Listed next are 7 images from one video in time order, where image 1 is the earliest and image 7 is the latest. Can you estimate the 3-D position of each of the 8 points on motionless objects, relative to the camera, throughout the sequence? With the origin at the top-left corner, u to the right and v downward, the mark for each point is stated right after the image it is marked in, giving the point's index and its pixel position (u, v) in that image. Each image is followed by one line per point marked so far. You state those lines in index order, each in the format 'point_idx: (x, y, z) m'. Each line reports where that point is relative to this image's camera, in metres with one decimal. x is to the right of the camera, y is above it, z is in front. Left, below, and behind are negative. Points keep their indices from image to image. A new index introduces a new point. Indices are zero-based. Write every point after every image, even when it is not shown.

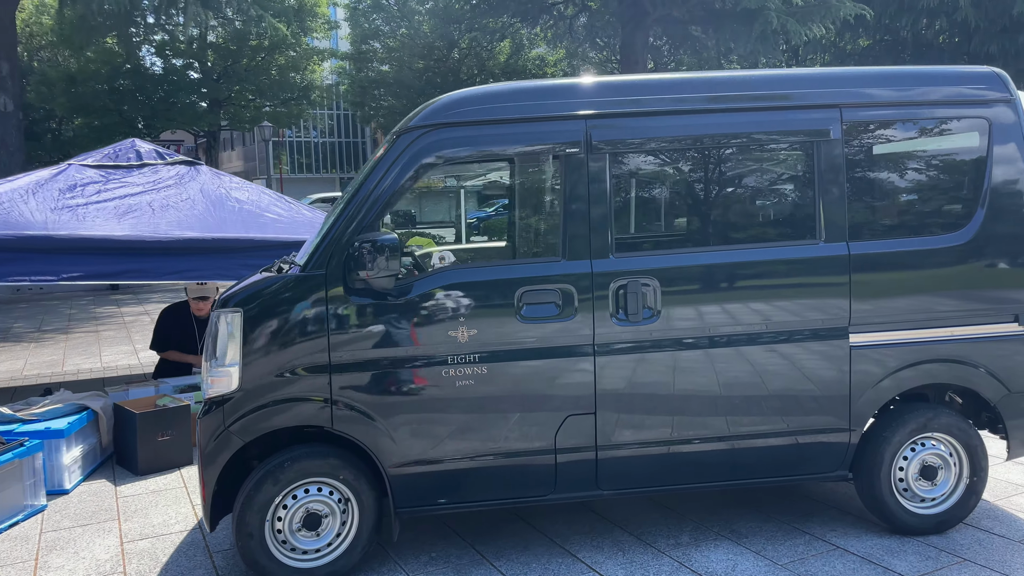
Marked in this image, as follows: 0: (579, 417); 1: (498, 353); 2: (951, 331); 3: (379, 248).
0: (+0.3, -0.6, +3.5) m
1: (-0.1, -0.3, +3.4) m
2: (+2.1, -0.2, +3.8) m
3: (-0.6, +0.2, +3.3) m
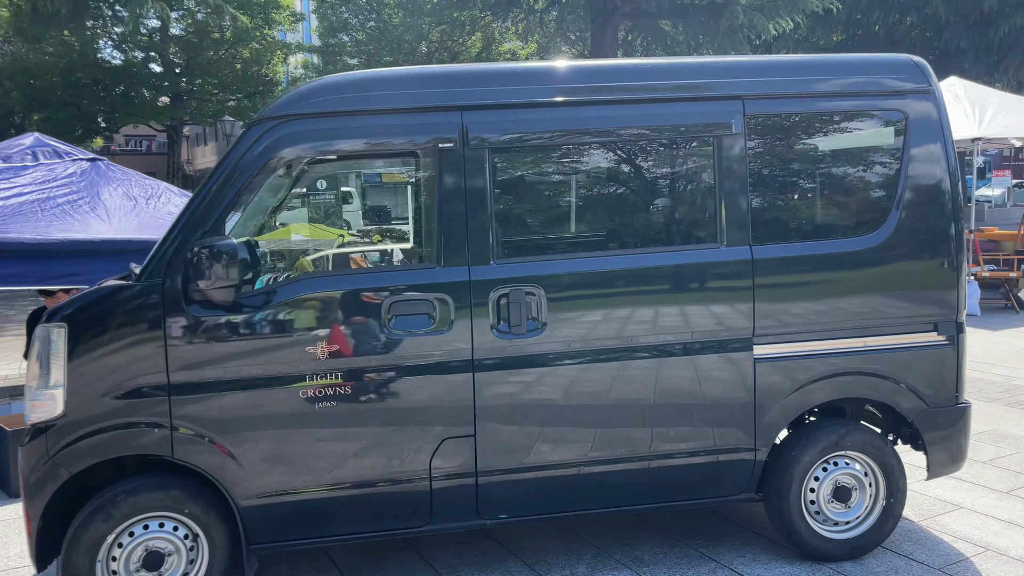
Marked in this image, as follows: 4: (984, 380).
0: (-0.2, -0.6, +3.2) m
1: (-0.6, -0.3, +3.1) m
2: (+1.6, -0.2, +3.5) m
3: (-1.1, +0.1, +2.9) m
4: (+4.0, -0.8, +6.7) m
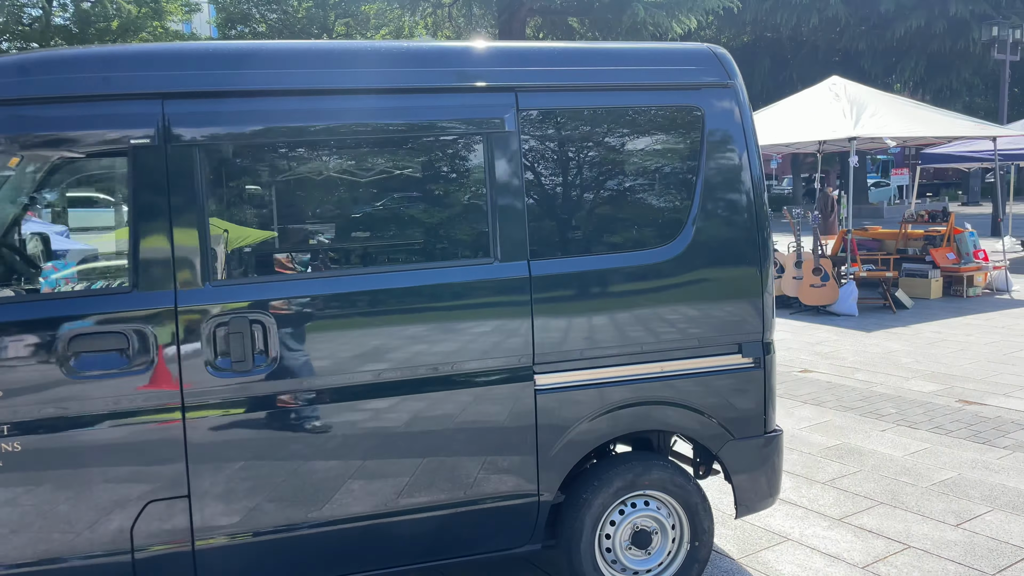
0: (-1.2, -0.7, +2.6) m
1: (-1.5, -0.4, +2.5) m
2: (+0.6, -0.3, +3.1) m
3: (-2.0, 0.0, +2.3) m
4: (+2.7, -0.8, +6.5) m
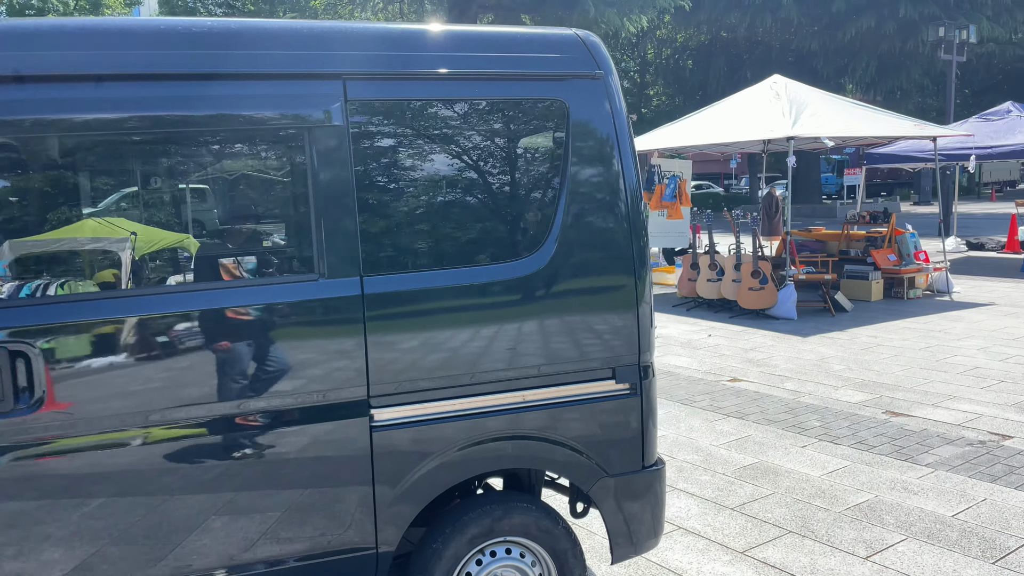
0: (-1.7, -0.8, +2.2) m
1: (-2.0, -0.5, +2.0) m
2: (0.0, -0.4, +2.7) m
3: (-2.5, -0.1, +1.8) m
4: (+2.1, -0.9, +6.3) m
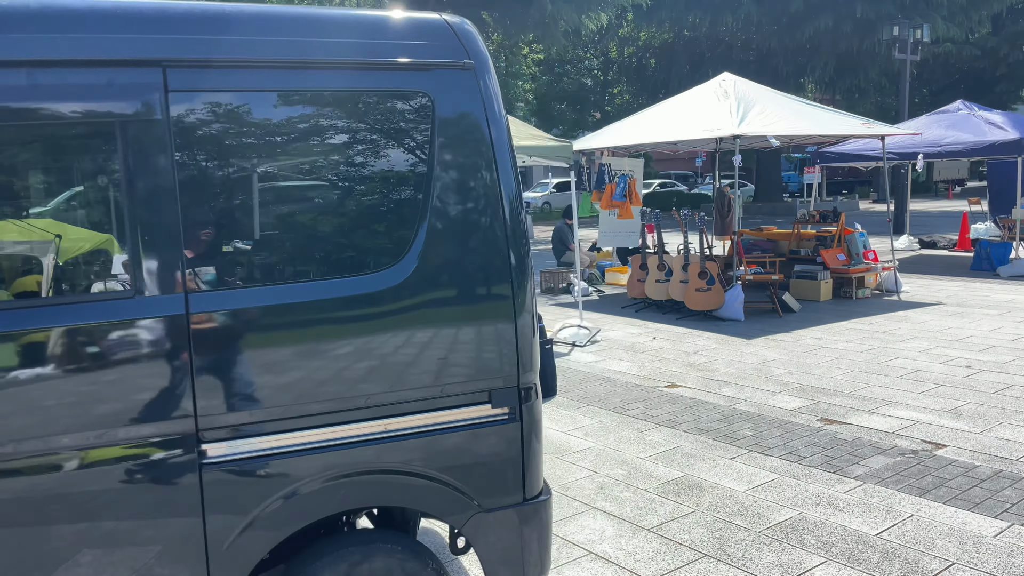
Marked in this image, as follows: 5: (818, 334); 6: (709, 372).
0: (-2.1, -0.8, +1.9) m
1: (-2.4, -0.6, +1.7) m
2: (-0.4, -0.4, +2.5) m
3: (-2.9, -0.1, +1.4) m
4: (+1.5, -0.9, +6.1) m
5: (+3.4, -0.5, +8.7) m
6: (+1.8, -0.8, +7.2) m
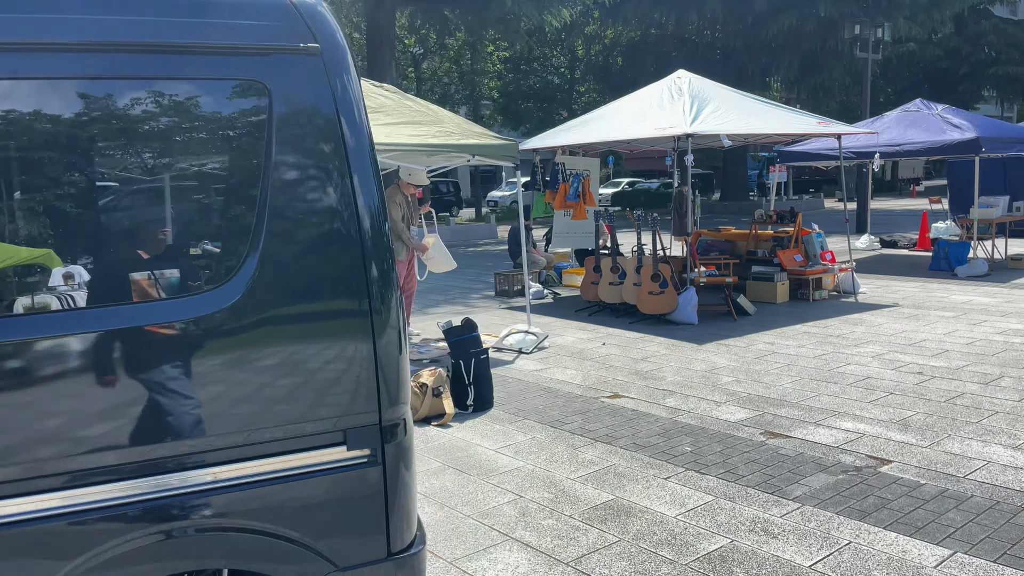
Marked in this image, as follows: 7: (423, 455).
0: (-2.4, -0.9, +1.4) m
1: (-2.8, -0.6, +1.3) m
2: (-0.8, -0.5, +2.1) m
3: (-3.2, -0.2, +1.0) m
4: (+1.0, -0.9, +5.8) m
5: (+2.8, -0.5, +8.4) m
6: (+1.3, -0.8, +6.9) m
7: (-0.6, -1.1, +5.1) m
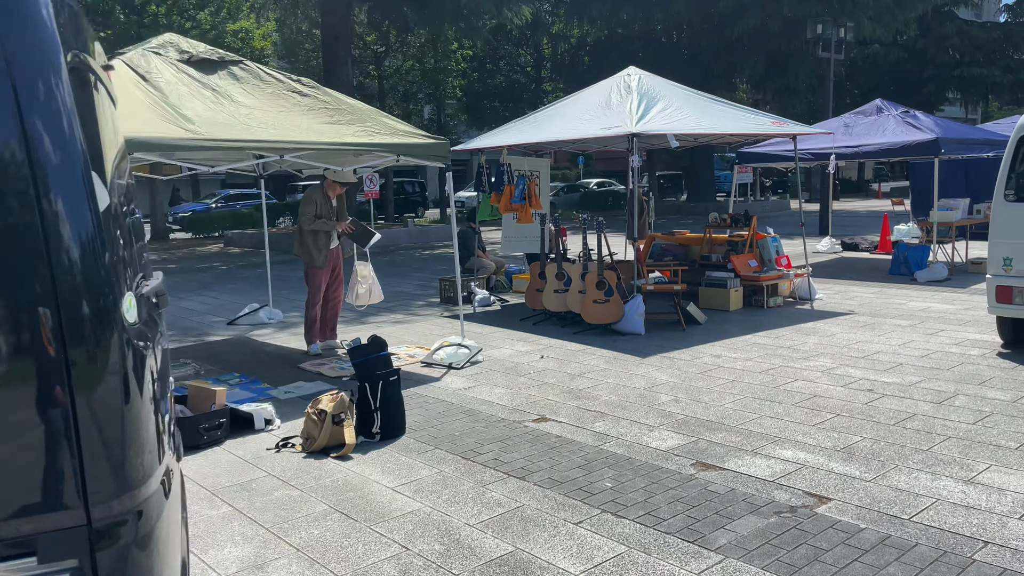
0: (-2.9, -1.0, +0.8) m
1: (-3.2, -0.7, +0.6) m
2: (-1.2, -0.6, +1.5) m
3: (-3.7, -0.3, +0.3) m
4: (+0.4, -1.0, +5.2) m
5: (+2.1, -0.6, +8.0) m
6: (+0.6, -0.9, +6.4) m
7: (-1.1, -1.2, +4.5) m
